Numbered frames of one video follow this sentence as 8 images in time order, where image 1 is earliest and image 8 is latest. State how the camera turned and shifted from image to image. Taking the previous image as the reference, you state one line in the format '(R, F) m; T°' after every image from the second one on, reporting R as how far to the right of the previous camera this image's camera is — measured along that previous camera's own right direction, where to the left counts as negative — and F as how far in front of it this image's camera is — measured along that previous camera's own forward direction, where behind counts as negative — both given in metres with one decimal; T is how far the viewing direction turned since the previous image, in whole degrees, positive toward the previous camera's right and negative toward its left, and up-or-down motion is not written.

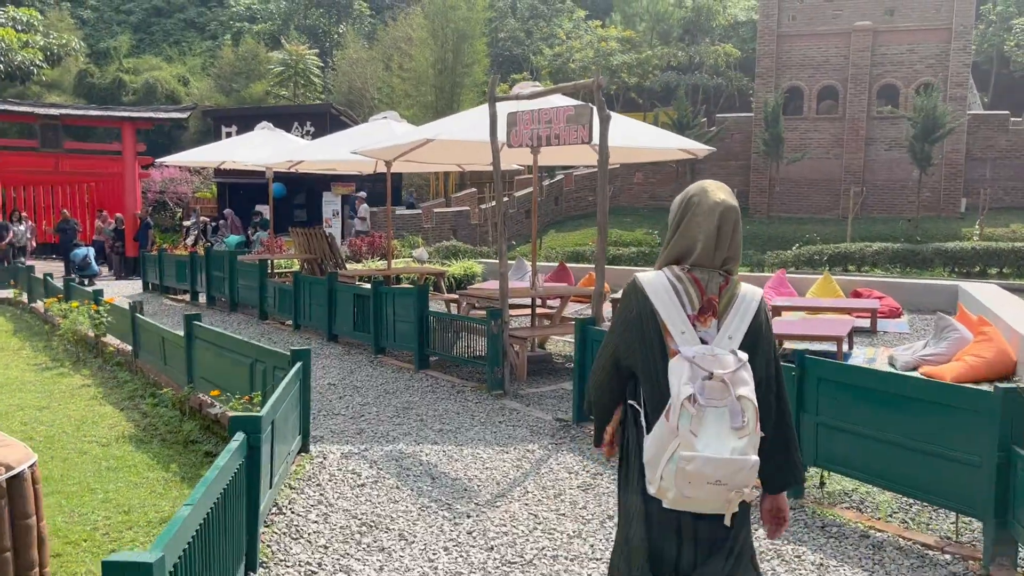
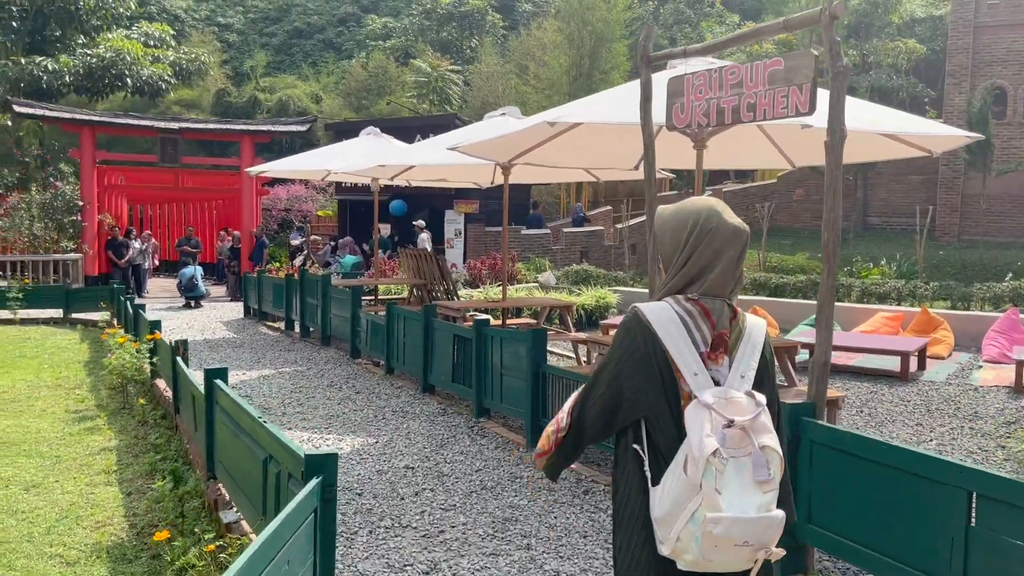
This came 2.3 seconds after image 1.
(-0.1, +2.2) m; -9°
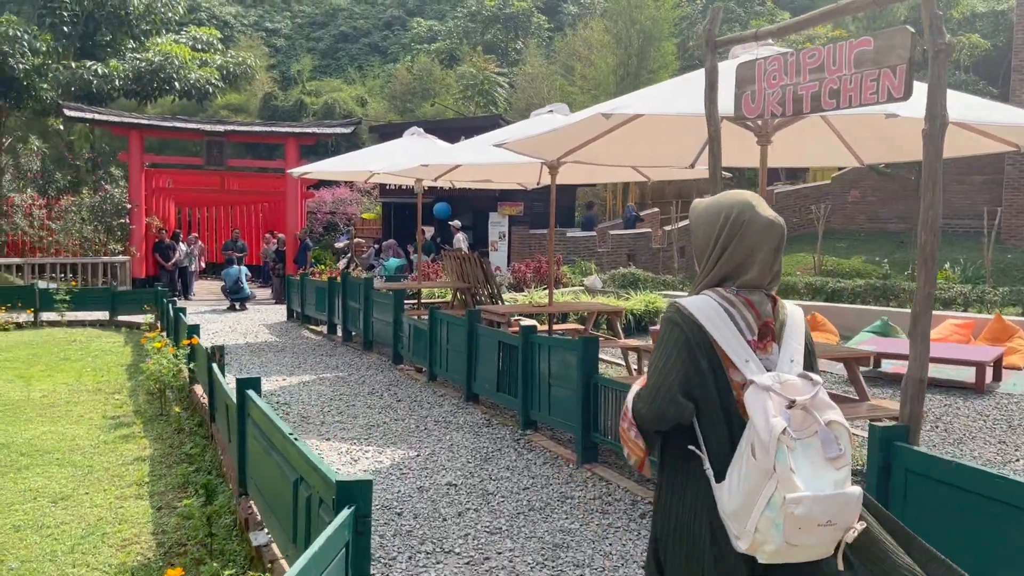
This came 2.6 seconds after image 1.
(0.0, +0.3) m; -3°
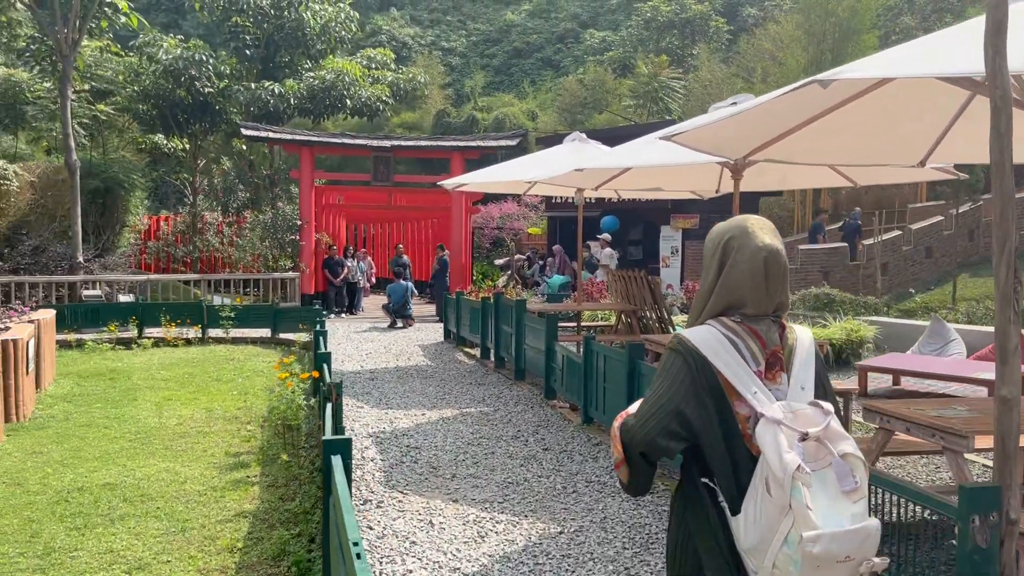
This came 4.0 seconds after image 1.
(0.0, +1.2) m; -12°
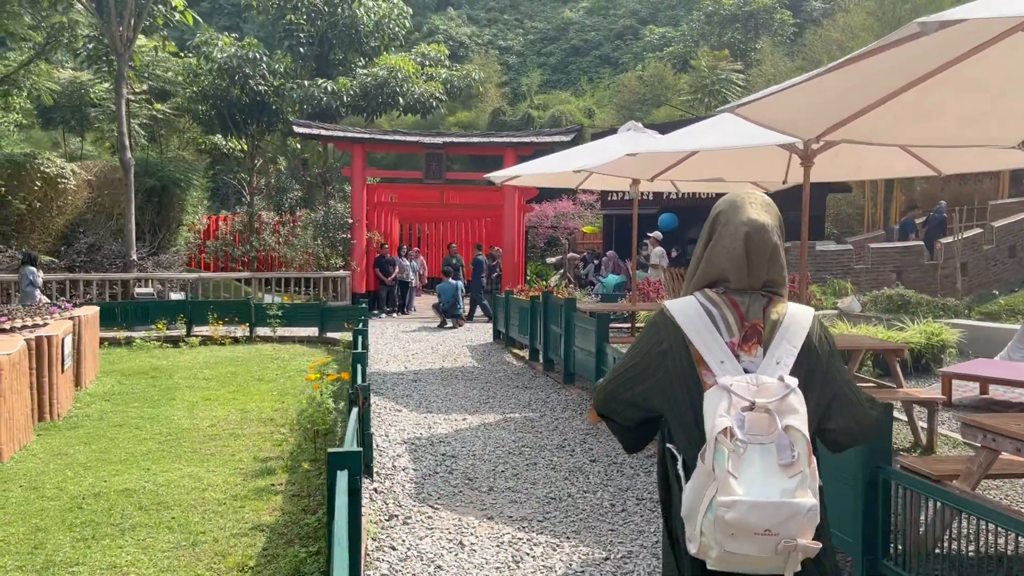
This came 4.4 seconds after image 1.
(+0.1, +0.5) m; -4°
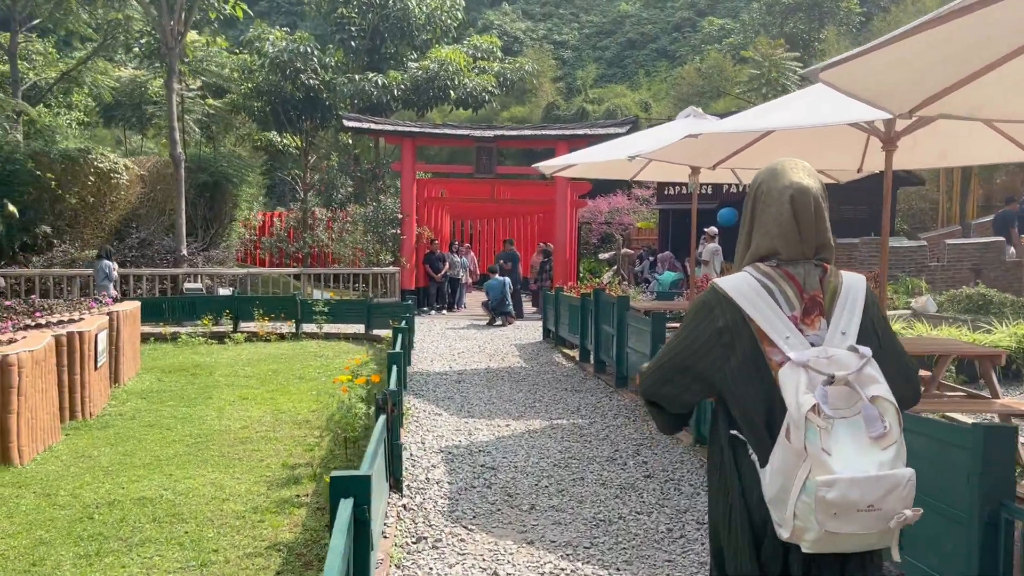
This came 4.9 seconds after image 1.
(+0.1, +0.5) m; -4°
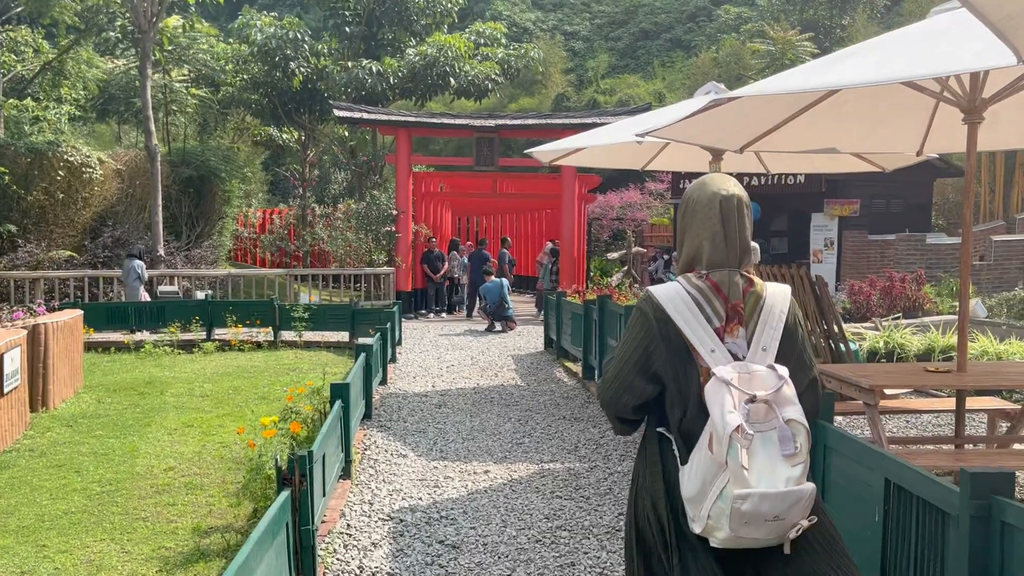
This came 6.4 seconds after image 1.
(+0.2, +1.3) m; -1°
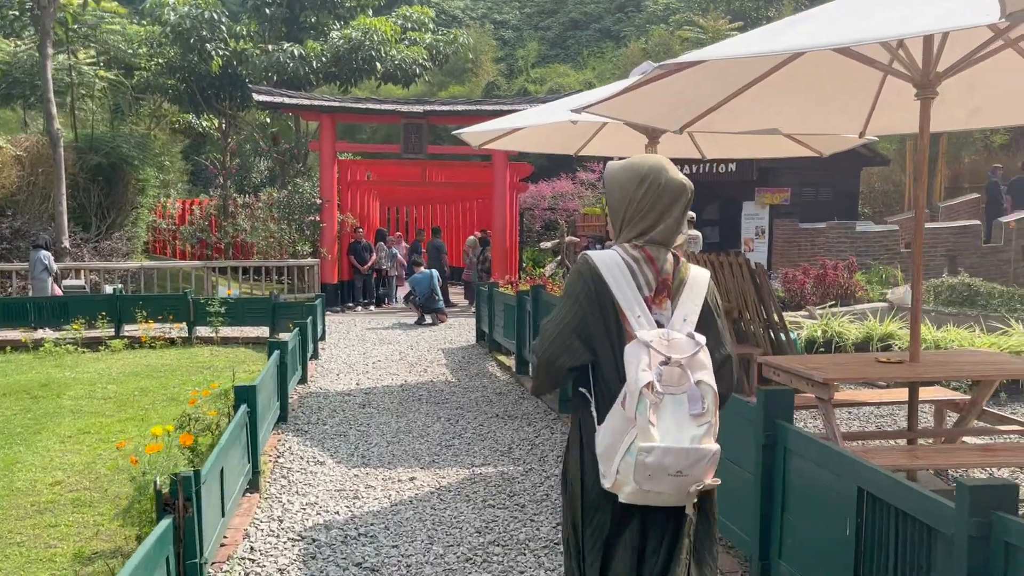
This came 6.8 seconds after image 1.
(0.0, +0.4) m; +5°
